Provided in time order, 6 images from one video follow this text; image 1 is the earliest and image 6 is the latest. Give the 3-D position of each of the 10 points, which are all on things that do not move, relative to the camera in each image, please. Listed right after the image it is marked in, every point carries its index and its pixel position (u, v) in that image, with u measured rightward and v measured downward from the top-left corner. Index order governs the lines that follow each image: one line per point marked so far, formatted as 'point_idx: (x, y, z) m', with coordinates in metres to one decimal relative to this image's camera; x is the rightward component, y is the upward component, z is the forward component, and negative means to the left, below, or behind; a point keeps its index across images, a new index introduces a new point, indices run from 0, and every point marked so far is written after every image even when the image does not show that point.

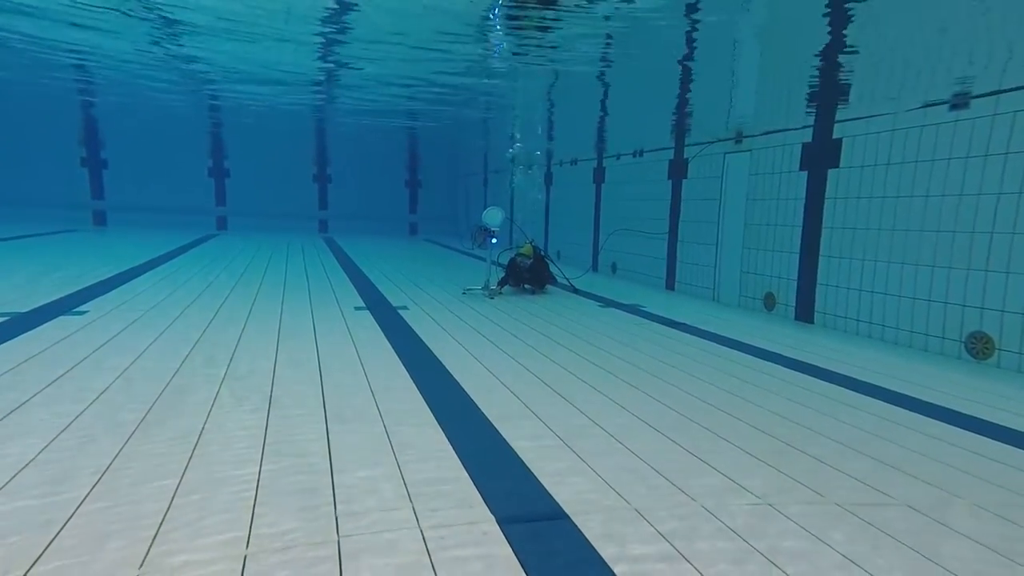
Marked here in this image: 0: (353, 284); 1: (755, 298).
0: (-2.5, 0.0, +9.5) m
1: (+4.0, -0.1, +7.1) m
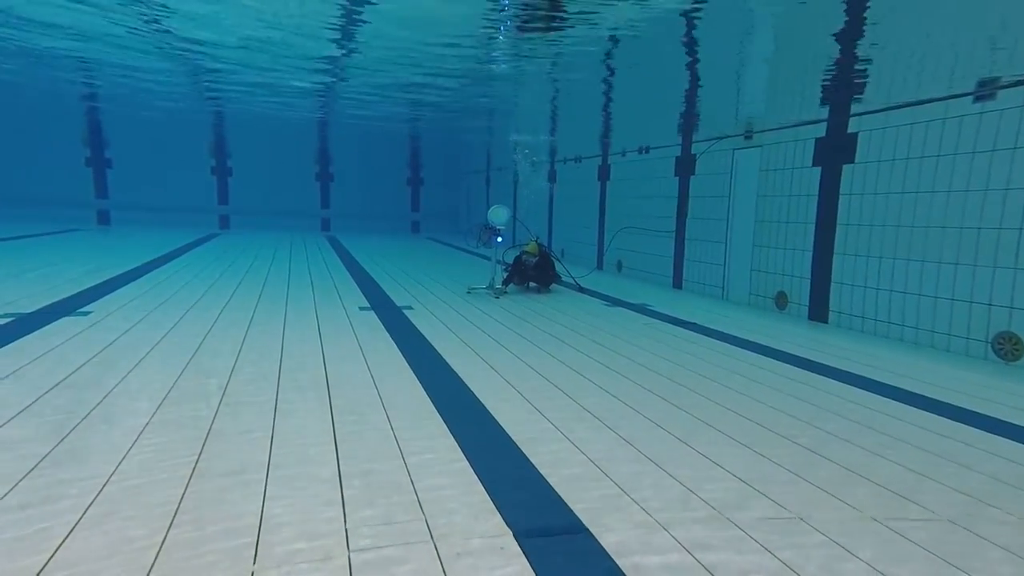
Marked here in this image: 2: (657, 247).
0: (-3.8, 0.0, +8.9) m
1: (+2.9, 0.0, +7.5) m
2: (+2.5, +0.7, +8.7) m
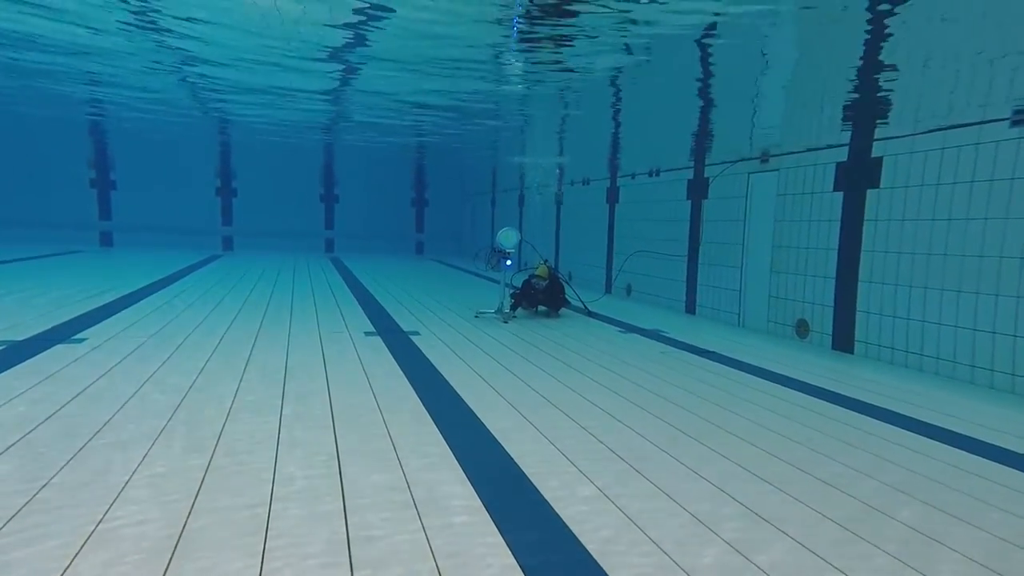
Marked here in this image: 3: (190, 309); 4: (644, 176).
0: (-3.7, -0.3, +8.7) m
1: (+3.0, -0.4, +7.3) m
2: (+2.6, +0.3, +8.5) m
3: (-5.2, -0.3, +8.6) m
4: (+2.4, +2.1, +9.6) m
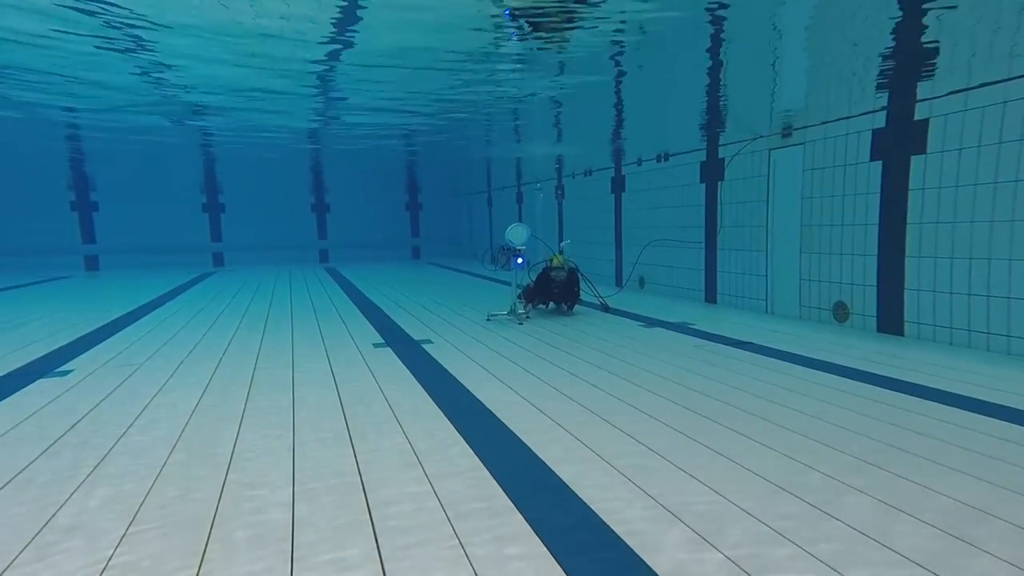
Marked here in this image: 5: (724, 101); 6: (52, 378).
0: (-3.5, -0.6, +8.3) m
1: (+3.2, -0.2, +7.0) m
2: (+2.7, +0.4, +8.1) m
3: (-5.1, -0.6, +8.1) m
4: (+2.4, +2.2, +9.2) m
5: (+2.8, +2.5, +6.8) m
6: (-4.8, -1.0, +5.5) m
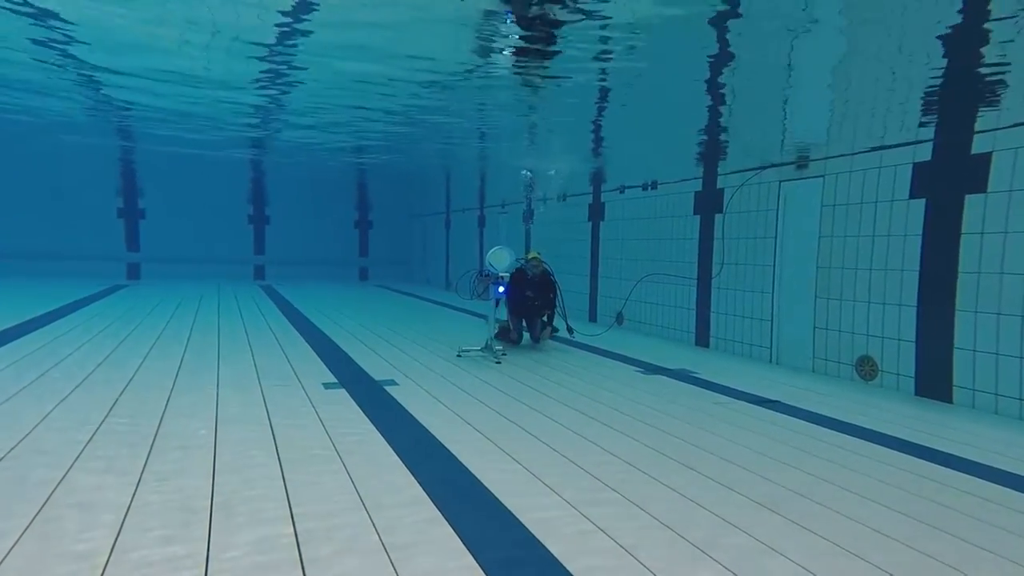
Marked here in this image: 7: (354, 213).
0: (-4.0, -0.8, +7.0) m
1: (+2.9, -0.7, +6.4) m
2: (+2.3, -0.1, +7.5) m
3: (-5.5, -0.8, +6.7) m
4: (+2.0, +1.6, +8.7) m
5: (+2.6, +2.0, +6.3) m
6: (-5.0, -1.1, +4.0) m
7: (-6.0, +2.9, +20.0) m
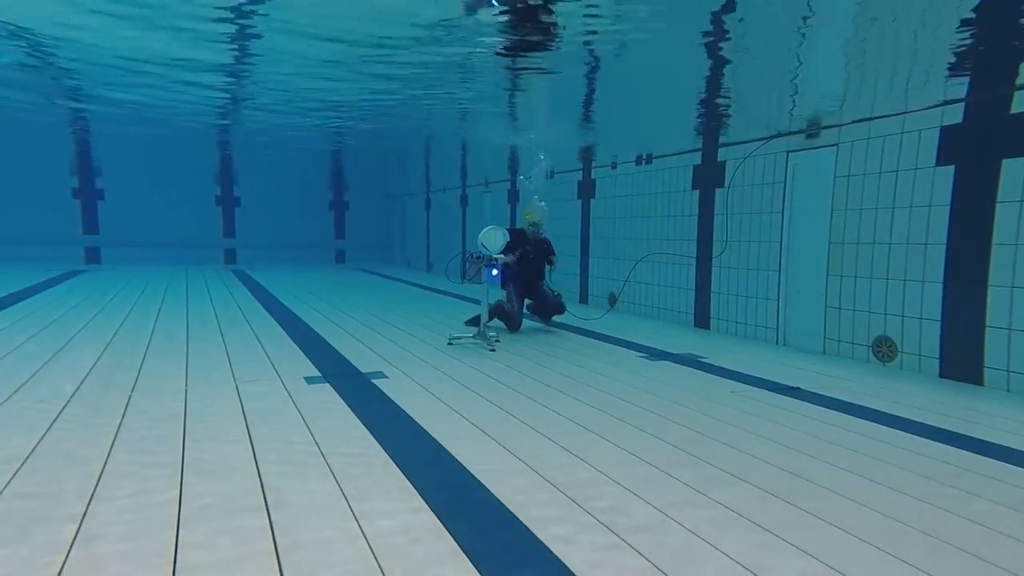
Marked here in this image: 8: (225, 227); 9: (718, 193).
0: (-4.1, -0.7, +6.5) m
1: (+2.8, -0.5, +6.2) m
2: (+2.1, +0.2, +7.2) m
3: (-5.6, -0.7, +6.1) m
4: (+1.8, +1.9, +8.3) m
5: (+2.5, +2.2, +6.0) m
6: (-4.9, -1.0, +3.5) m
7: (-6.8, +3.5, +19.2) m
8: (-10.0, +2.1, +18.3) m
9: (+2.5, +1.2, +6.7) m
